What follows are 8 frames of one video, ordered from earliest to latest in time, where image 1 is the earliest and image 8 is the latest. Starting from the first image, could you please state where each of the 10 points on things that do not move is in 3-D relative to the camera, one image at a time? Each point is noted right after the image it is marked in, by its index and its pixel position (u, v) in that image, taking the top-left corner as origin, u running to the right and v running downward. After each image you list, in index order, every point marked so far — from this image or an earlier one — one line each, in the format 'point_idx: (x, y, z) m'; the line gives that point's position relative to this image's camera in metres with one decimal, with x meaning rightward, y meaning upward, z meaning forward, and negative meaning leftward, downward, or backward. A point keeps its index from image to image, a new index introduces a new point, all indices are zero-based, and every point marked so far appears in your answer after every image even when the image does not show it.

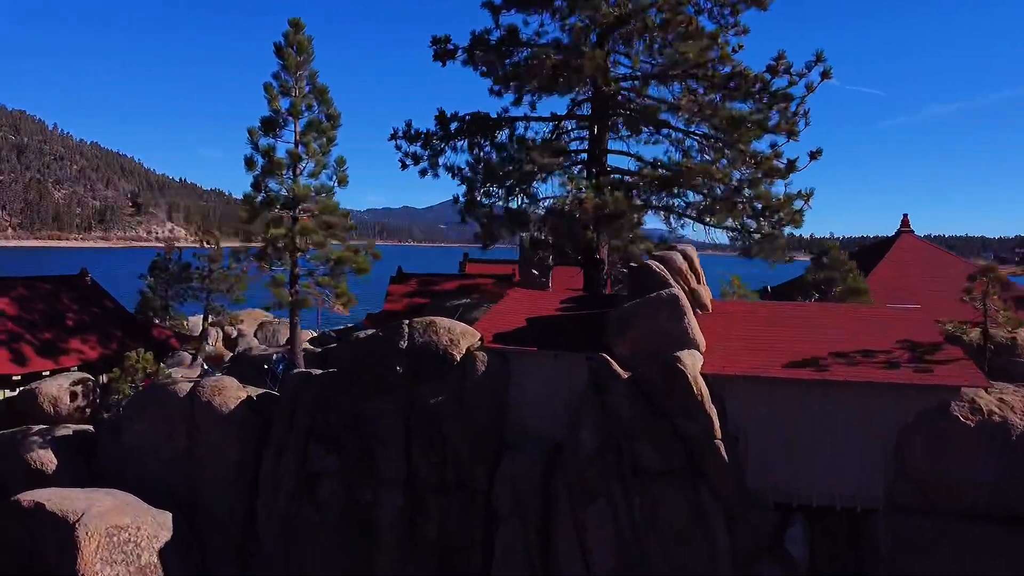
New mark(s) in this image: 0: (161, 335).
0: (-7.7, -1.0, +16.0) m
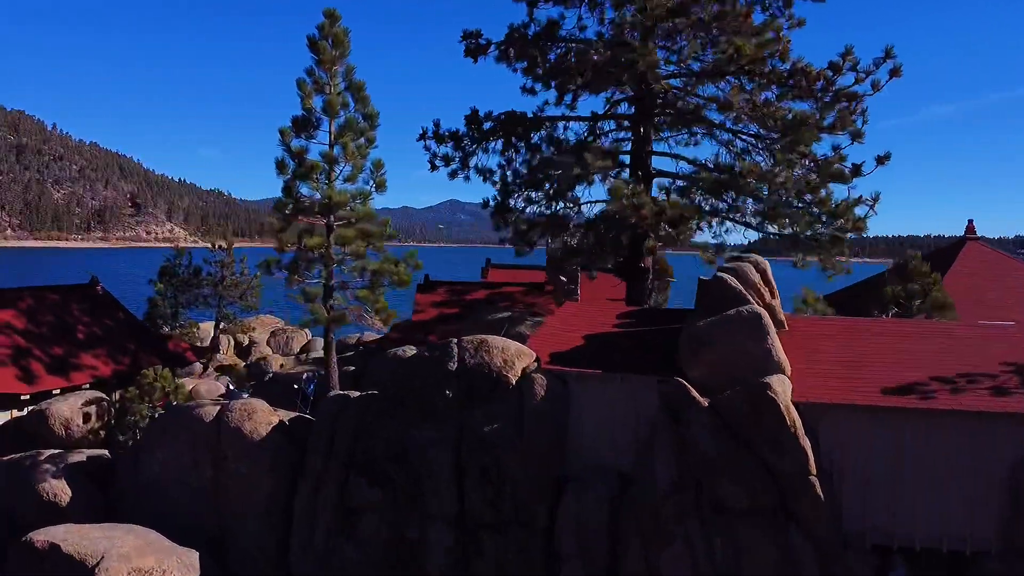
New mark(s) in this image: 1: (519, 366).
0: (-6.9, -1.2, +15.1) m
1: (+0.1, -1.0, +9.3) m
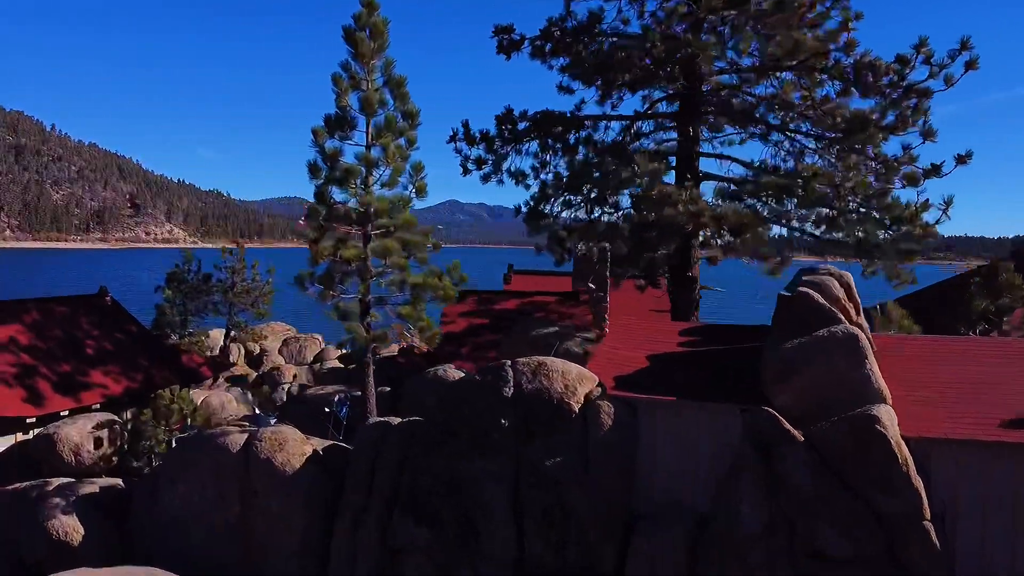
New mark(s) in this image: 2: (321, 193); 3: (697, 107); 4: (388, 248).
0: (-6.2, -1.4, +14.1) m
1: (+0.8, -1.2, +8.4) m
2: (-2.5, +1.2, +9.4) m
3: (+3.4, +3.4, +13.5) m
4: (-1.6, +0.5, +9.3) m
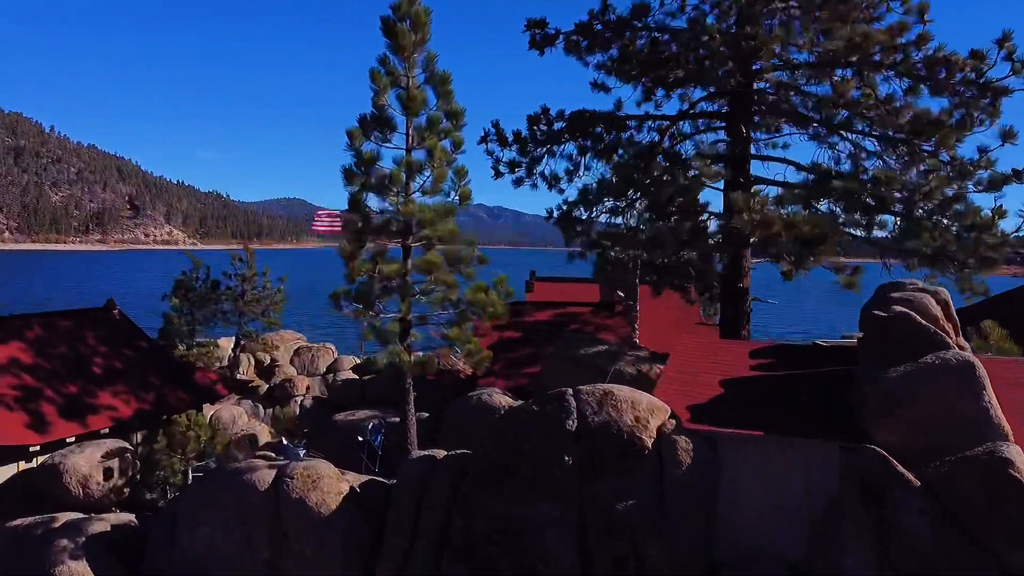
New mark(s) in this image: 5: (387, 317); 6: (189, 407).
0: (-5.6, -1.7, +13.2) m
1: (+1.5, -1.4, +7.5) m
2: (-1.8, +1.0, +8.5) m
3: (+4.1, +3.2, +12.6) m
4: (-0.9, +0.3, +8.4) m
5: (-1.5, -0.4, +8.6) m
6: (-5.5, -2.0, +12.3) m
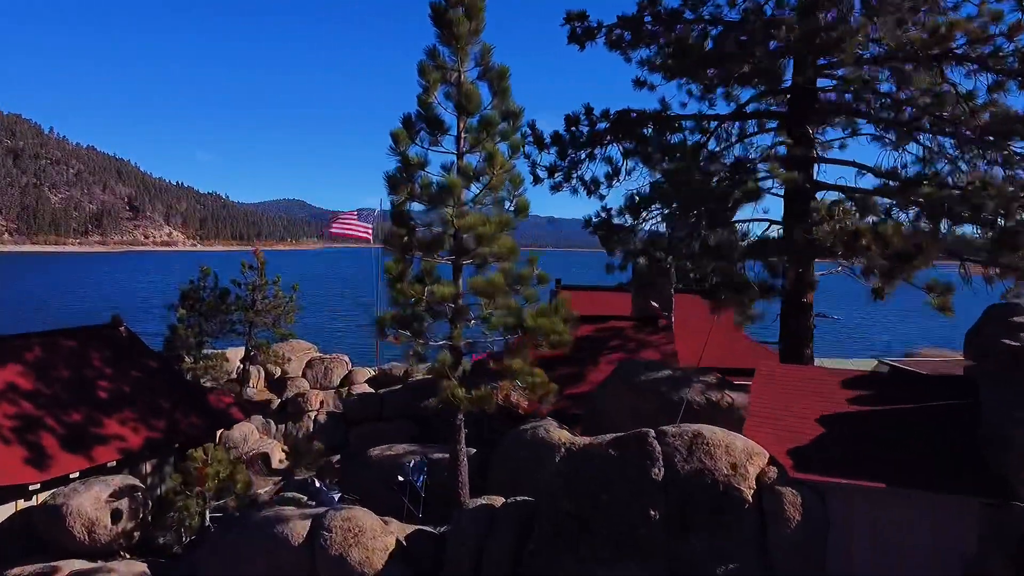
0: (-4.9, -1.9, +12.2) m
1: (+2.1, -1.6, +6.5) m
2: (-1.1, +0.8, +7.5) m
3: (+4.7, +2.9, +11.6) m
4: (-0.3, +0.1, +7.4) m
5: (-0.8, -0.6, +7.6) m
6: (-4.8, -2.3, +11.2) m
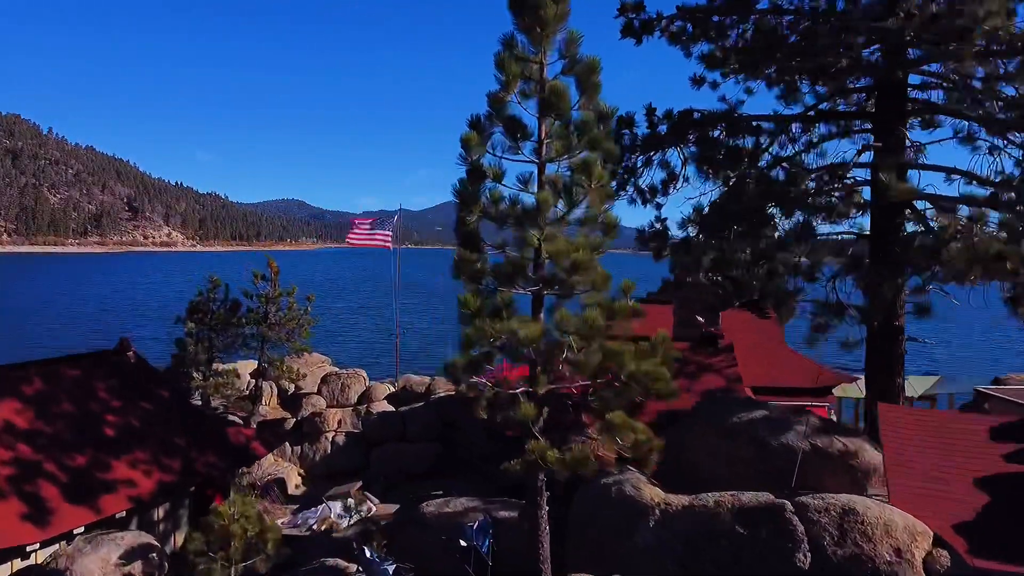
0: (-4.1, -2.2, +10.9) m
1: (+2.9, -2.0, +5.2) m
2: (-0.3, +0.5, +6.2) m
3: (+5.5, +2.6, +10.3) m
4: (+0.5, -0.3, +6.1) m
5: (0.0, -0.9, +6.4) m
6: (-4.0, -2.6, +10.0) m
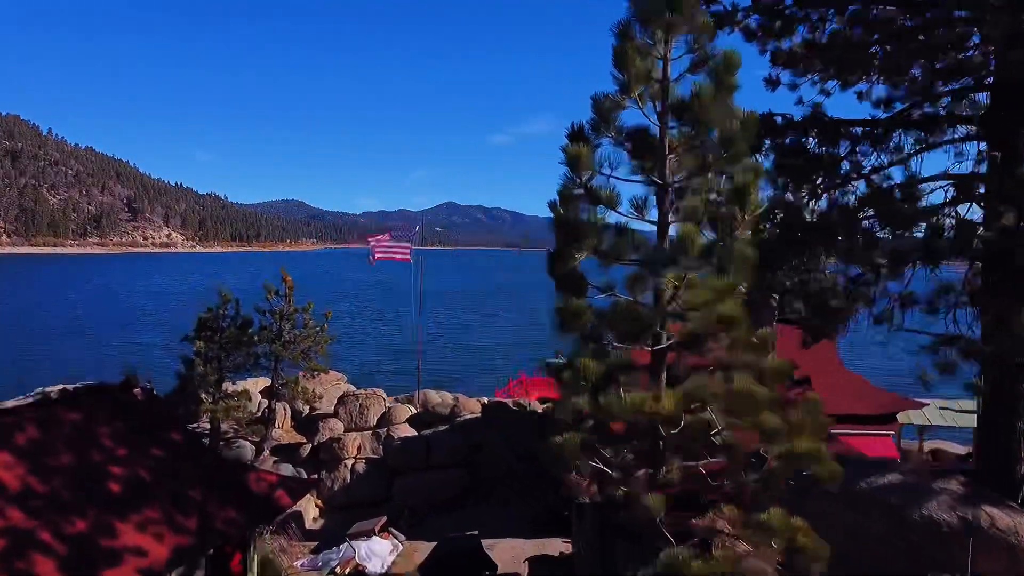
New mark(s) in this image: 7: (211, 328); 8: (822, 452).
0: (-3.3, -2.6, +9.6) m
1: (+3.7, -2.3, +3.9) m
2: (+0.5, +0.1, +4.9) m
3: (+6.3, +2.3, +9.0) m
4: (+1.3, -0.6, +4.8) m
5: (+0.8, -1.3, +5.1) m
6: (-3.2, -3.0, +8.7) m
7: (-7.1, -1.0, +17.2) m
8: (+2.1, -1.1, +5.1) m
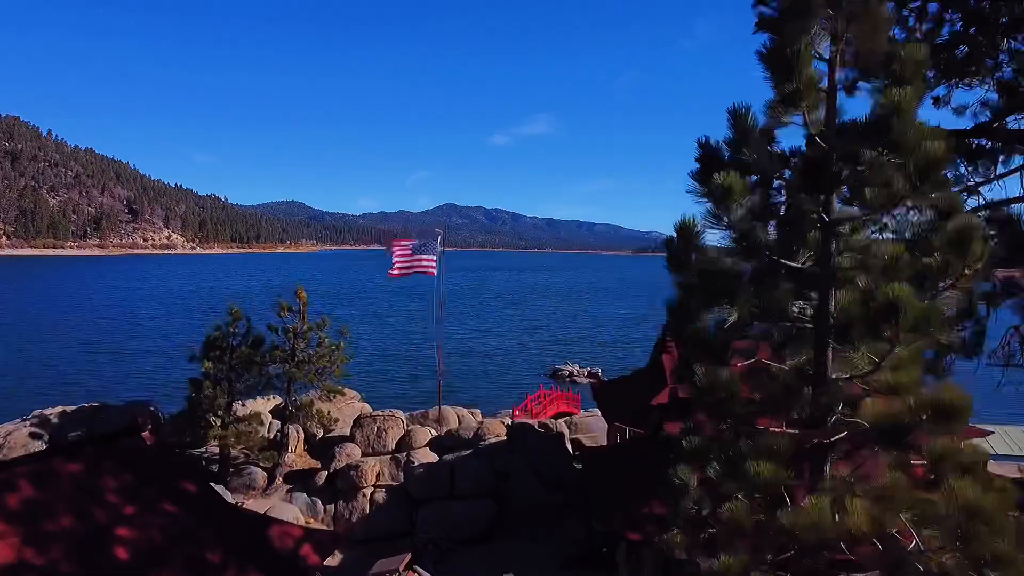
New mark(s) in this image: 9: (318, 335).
0: (-2.7, -3.0, +8.5) m
1: (+4.4, -2.7, +2.9) m
2: (+1.1, -0.3, +3.9) m
3: (+7.0, +1.9, +8.0) m
4: (+2.0, -1.0, +3.7) m
5: (+1.4, -1.6, +4.0) m
6: (-2.5, -3.3, +7.6) m
7: (-6.5, -1.3, +16.1) m
8: (+2.7, -1.4, +4.0) m
9: (-4.6, -1.1, +17.2) m
